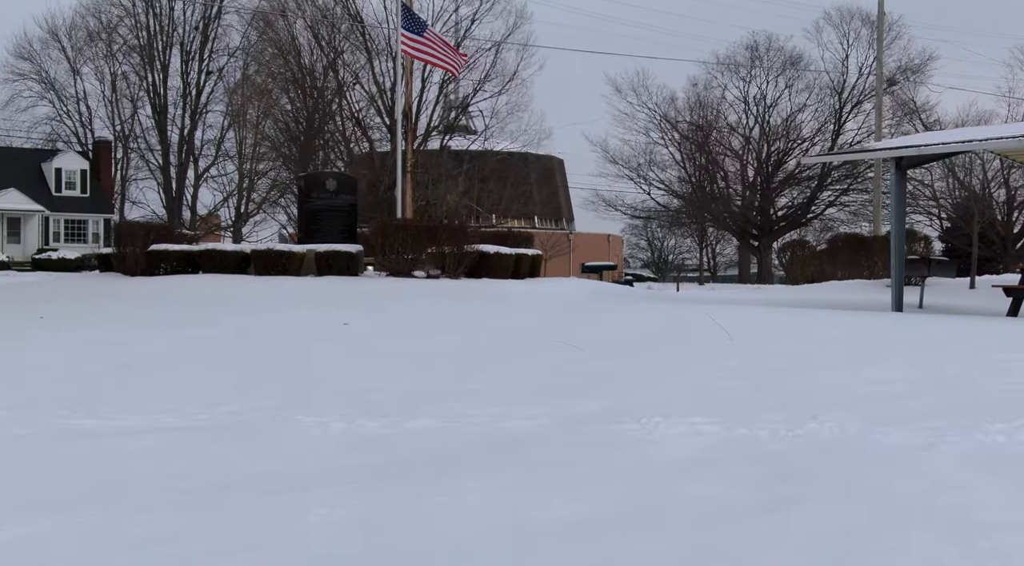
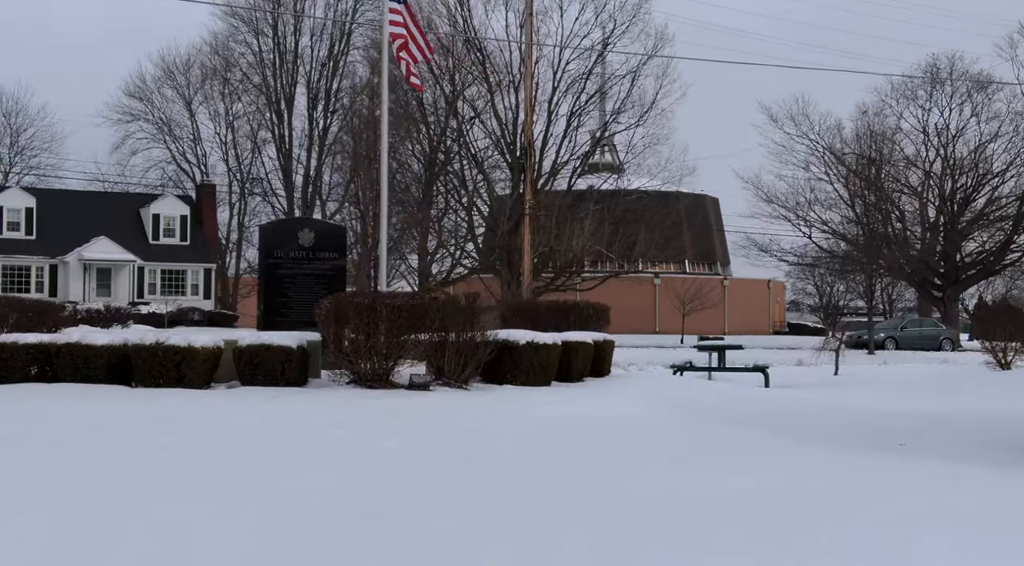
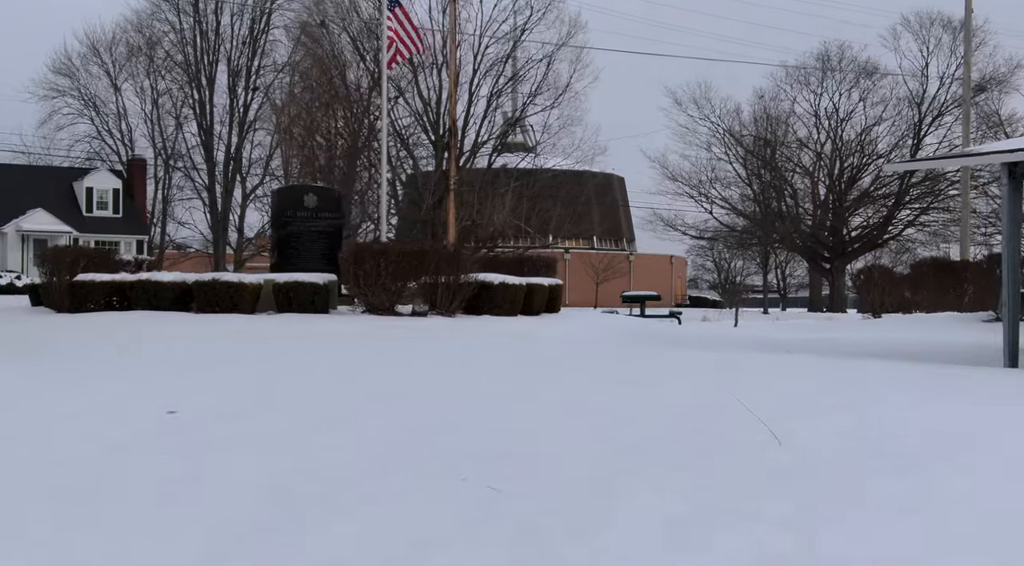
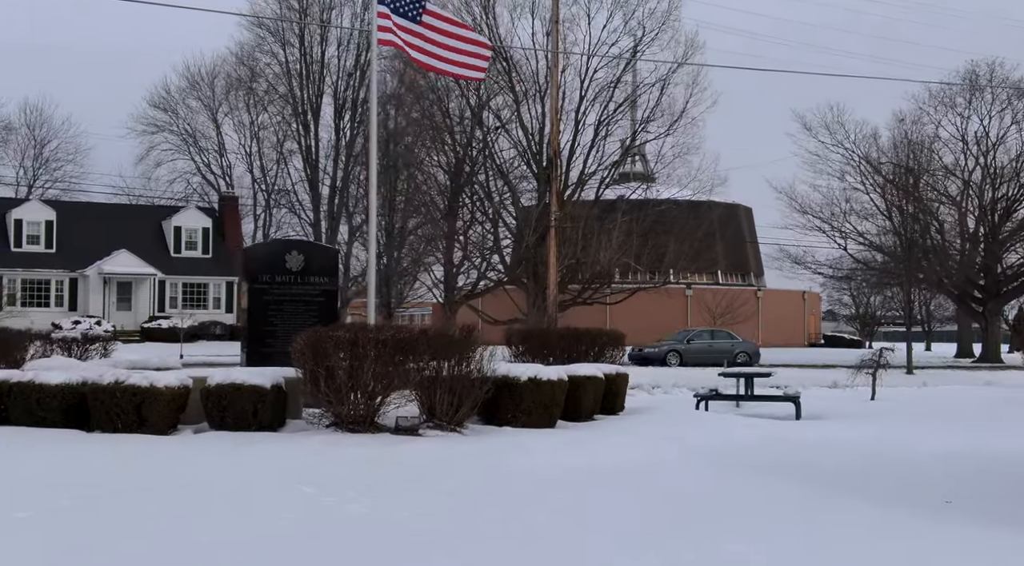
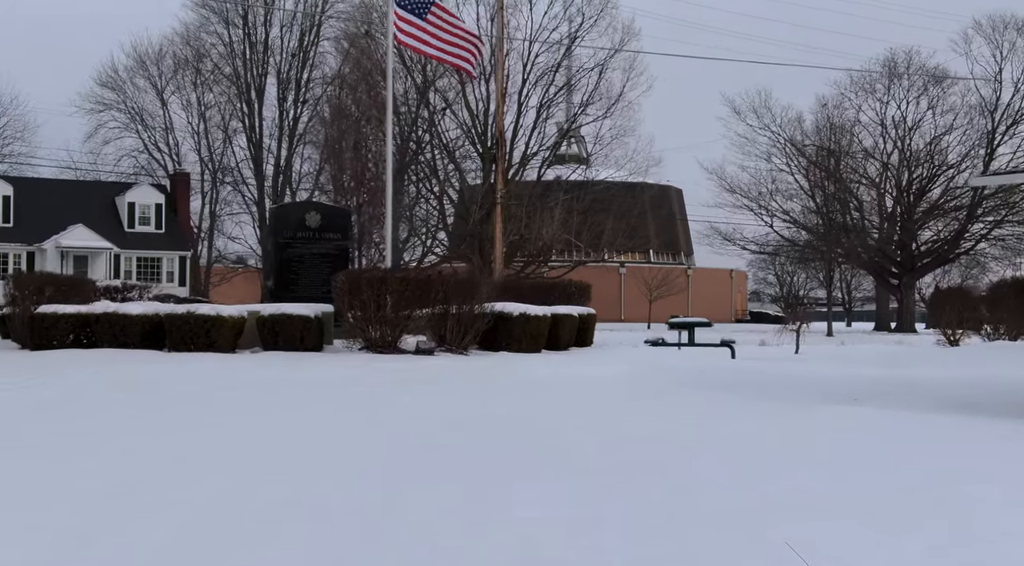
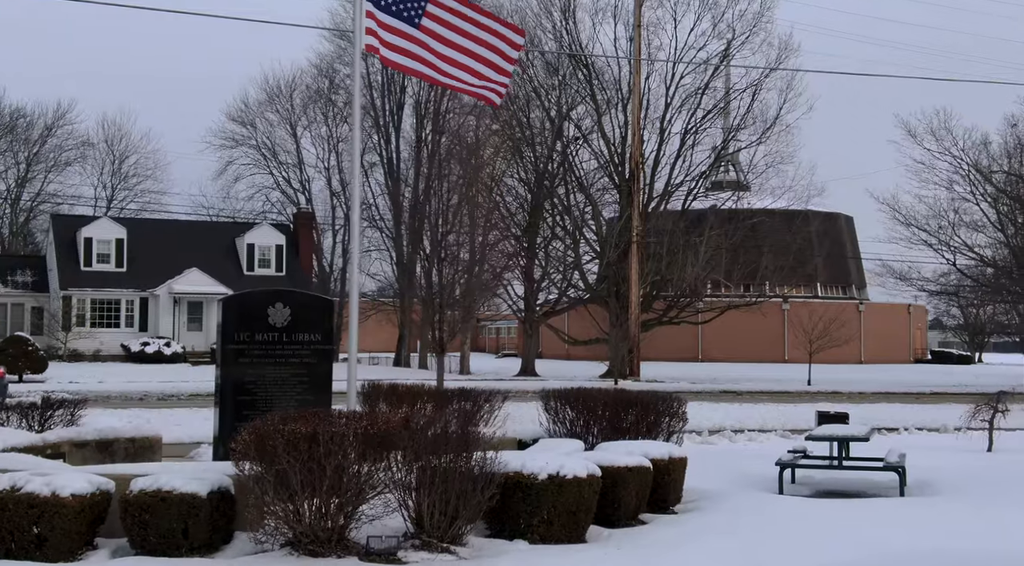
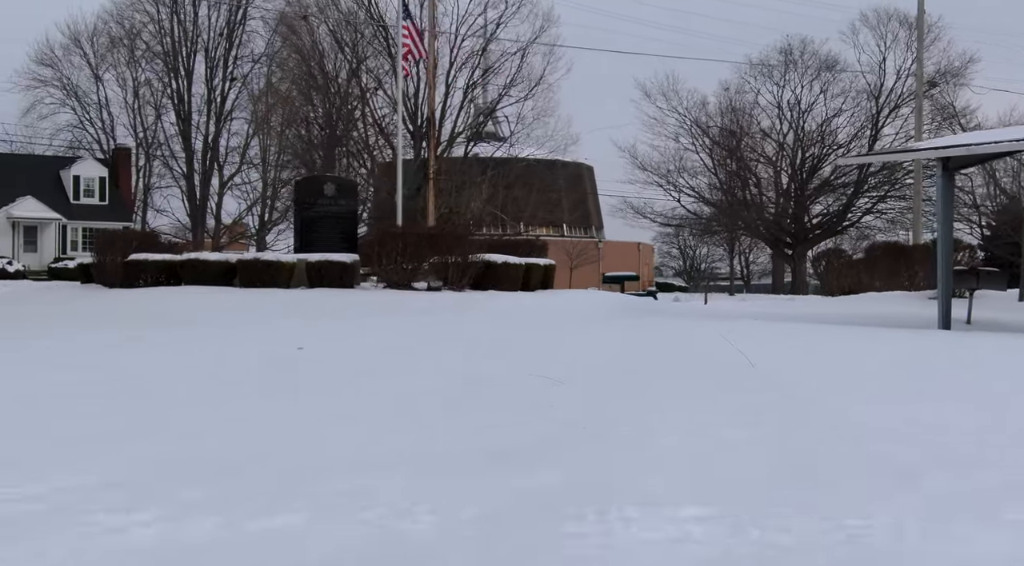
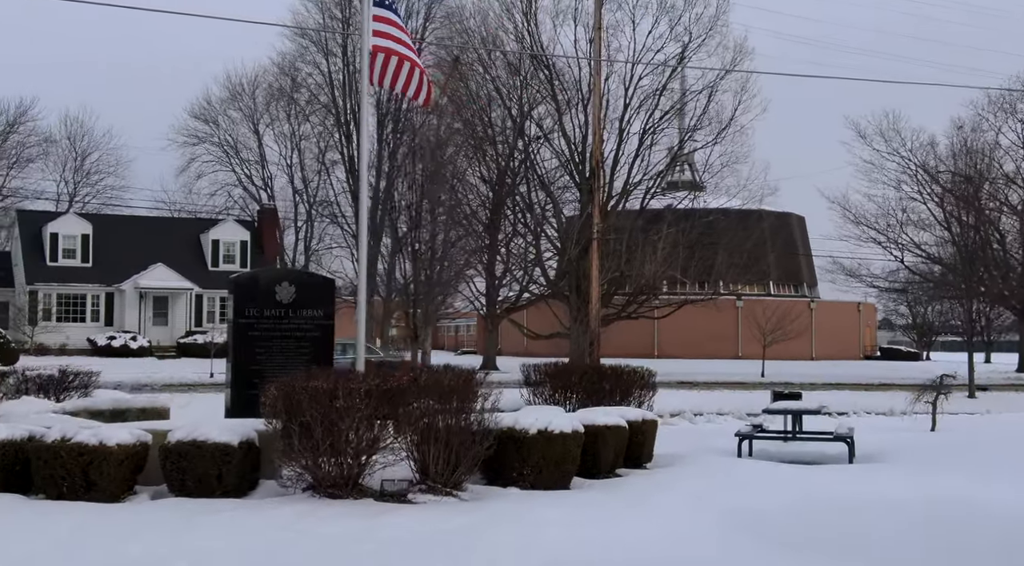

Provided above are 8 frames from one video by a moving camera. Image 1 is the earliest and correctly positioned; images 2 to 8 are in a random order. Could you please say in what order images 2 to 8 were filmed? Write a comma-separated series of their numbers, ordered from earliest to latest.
7, 3, 5, 2, 4, 8, 6
